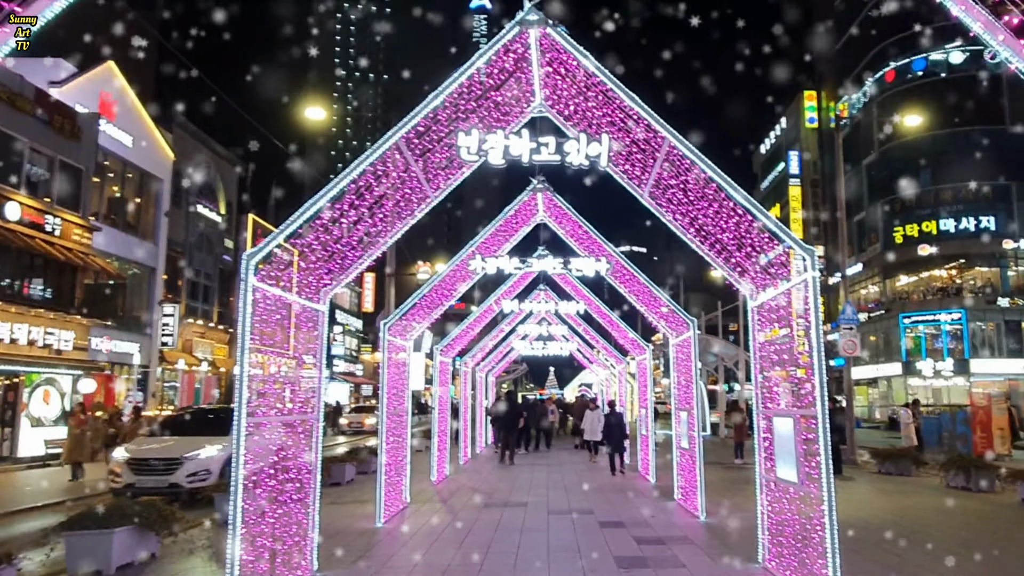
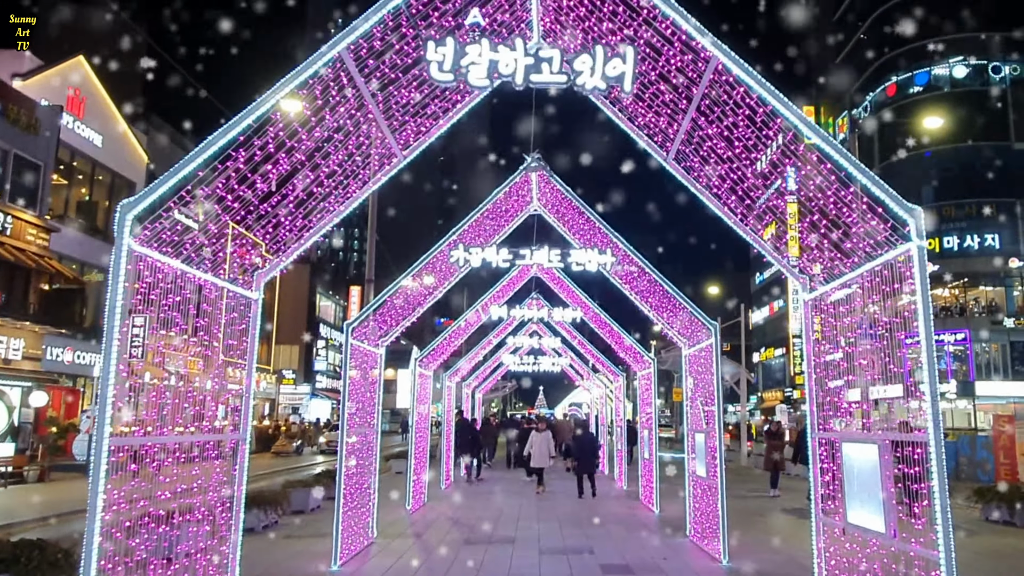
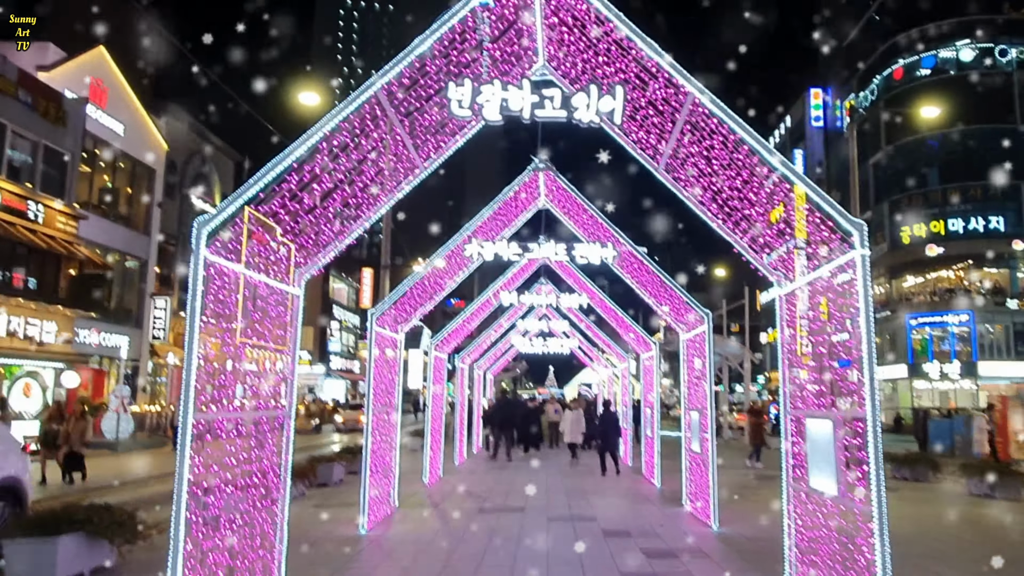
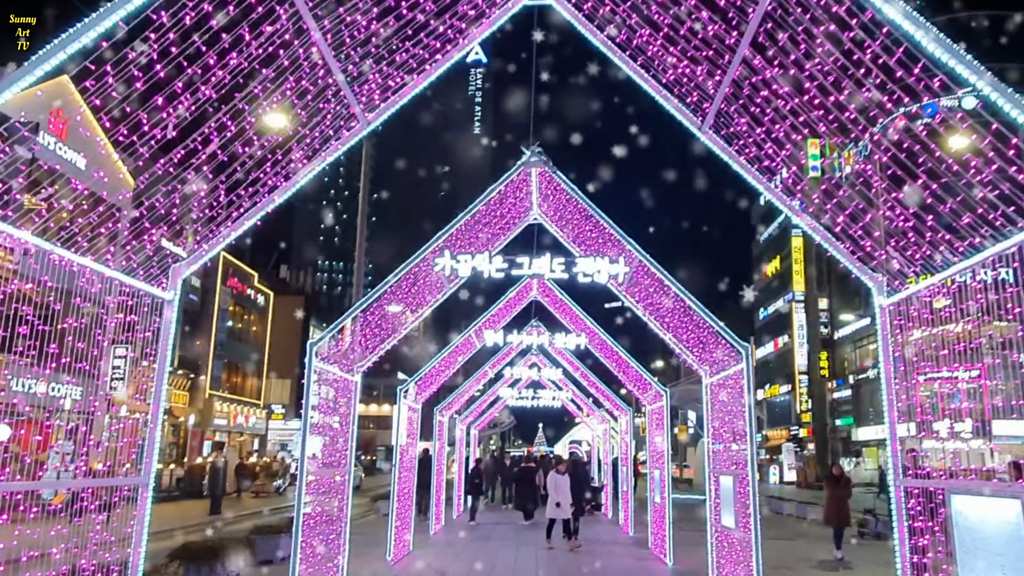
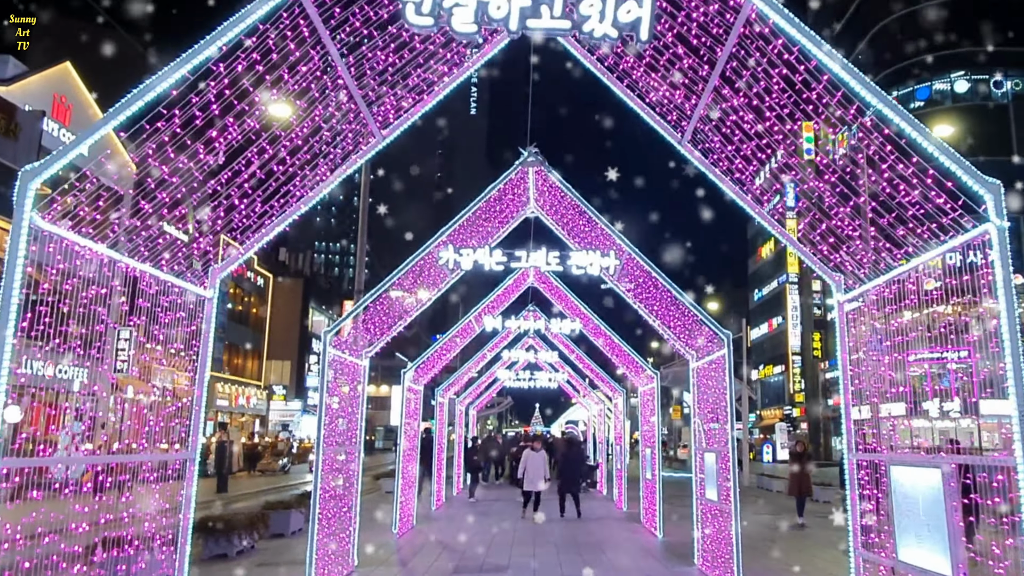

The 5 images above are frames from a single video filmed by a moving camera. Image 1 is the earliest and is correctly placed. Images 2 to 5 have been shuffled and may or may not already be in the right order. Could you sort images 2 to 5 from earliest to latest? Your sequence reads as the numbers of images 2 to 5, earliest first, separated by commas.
3, 2, 5, 4
